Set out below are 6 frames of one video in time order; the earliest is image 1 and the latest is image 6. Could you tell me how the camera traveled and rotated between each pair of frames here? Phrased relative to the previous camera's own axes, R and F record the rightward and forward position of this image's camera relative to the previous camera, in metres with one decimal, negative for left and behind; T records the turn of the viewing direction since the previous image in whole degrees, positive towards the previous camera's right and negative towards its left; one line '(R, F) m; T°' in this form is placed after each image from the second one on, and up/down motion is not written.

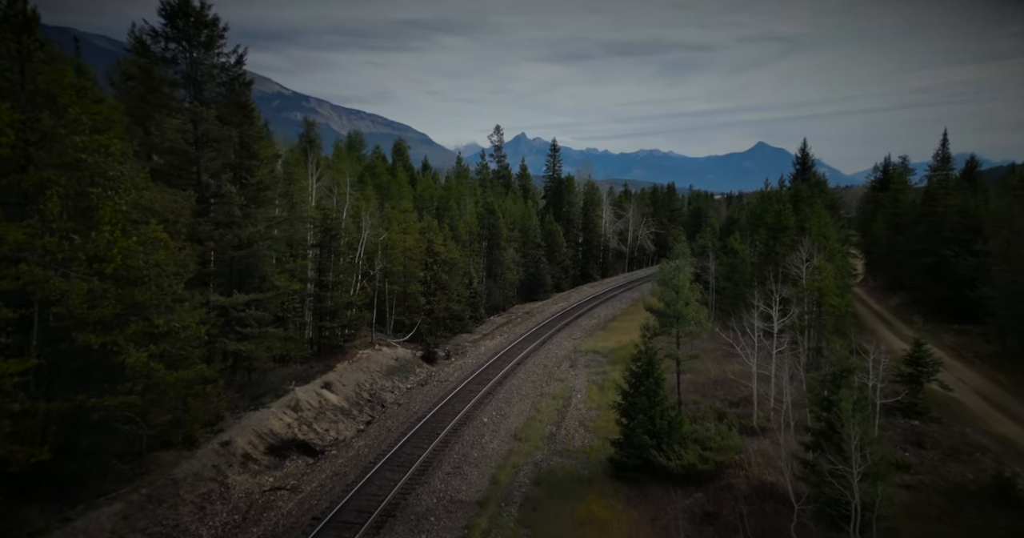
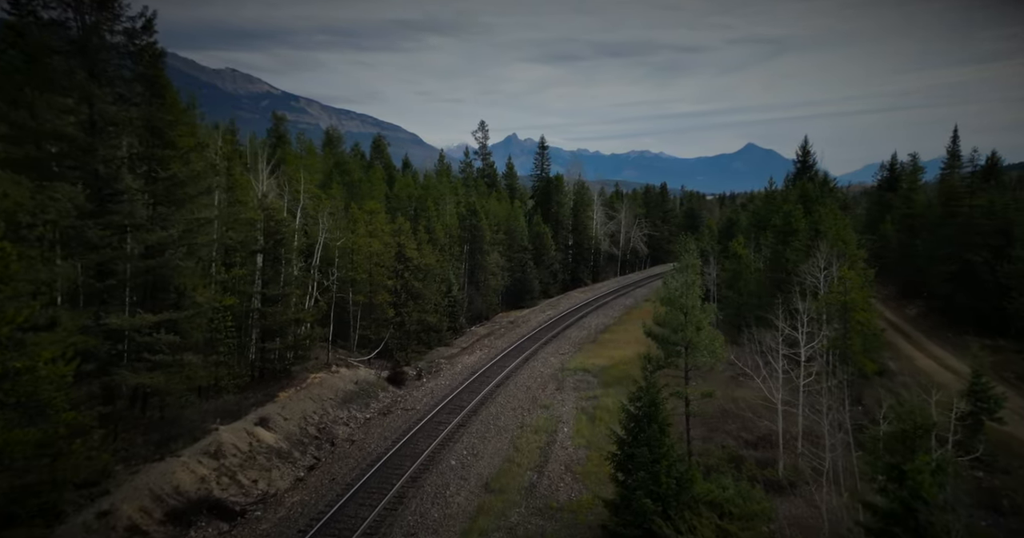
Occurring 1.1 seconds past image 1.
(+0.7, +5.9) m; +1°
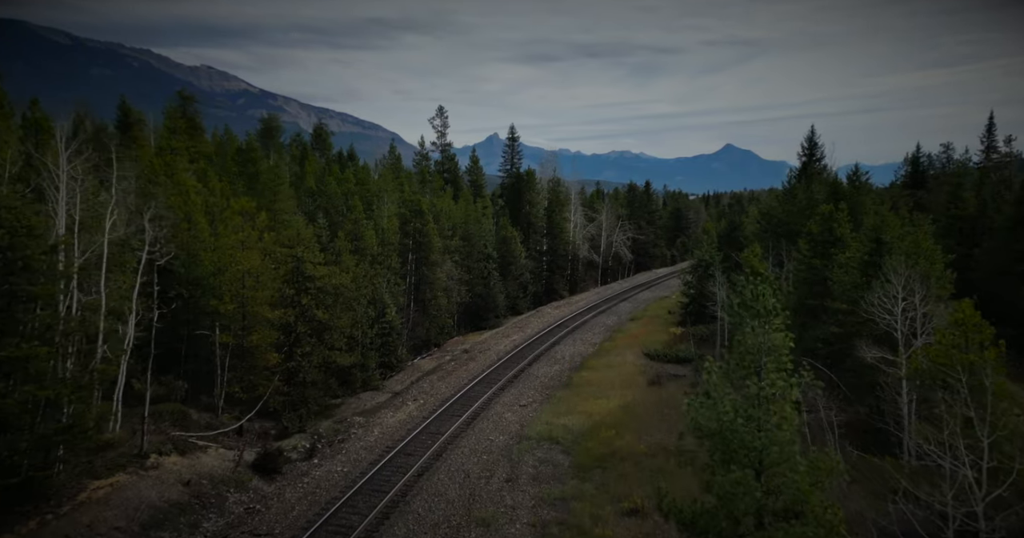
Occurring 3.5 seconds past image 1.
(+1.9, +14.4) m; +1°
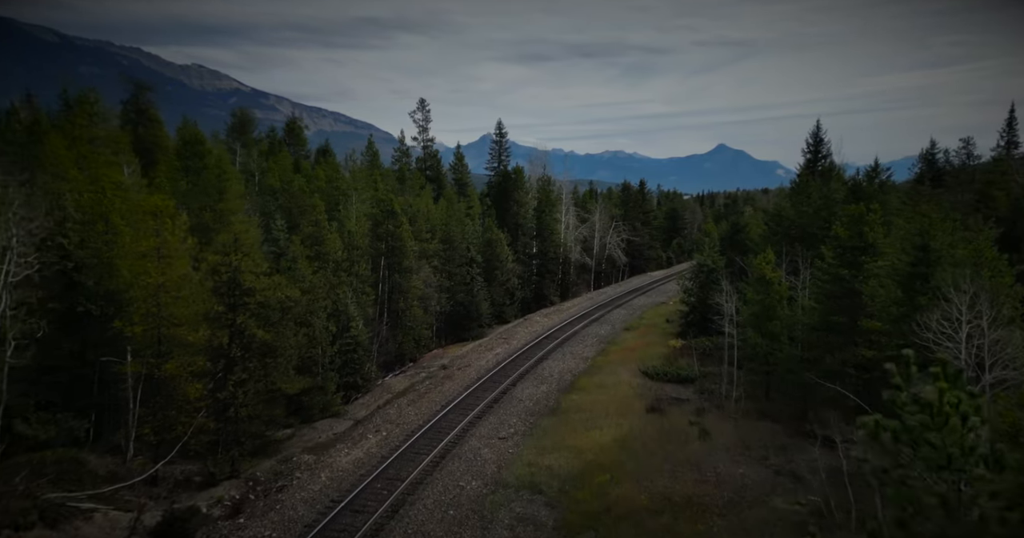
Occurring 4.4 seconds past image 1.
(+0.7, +5.8) m; 0°
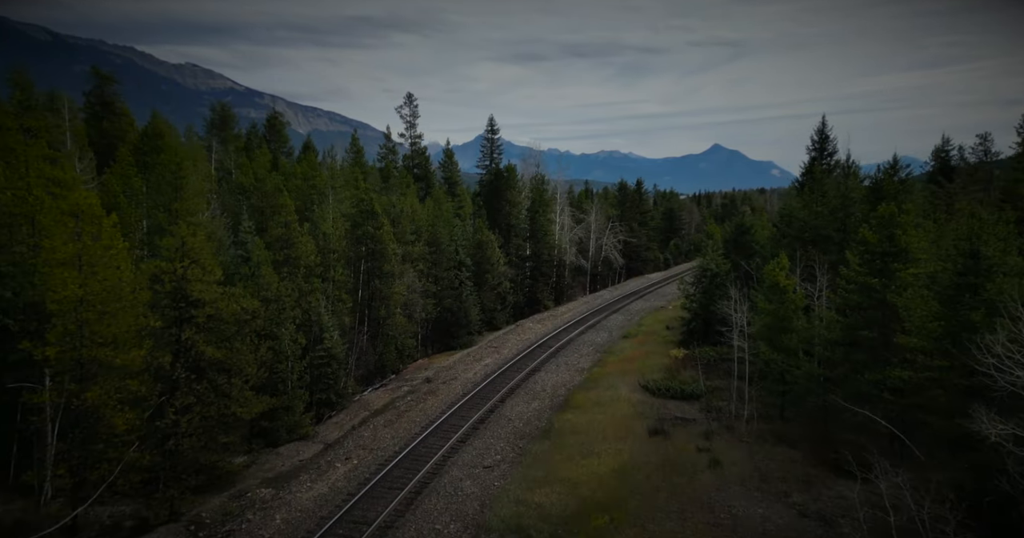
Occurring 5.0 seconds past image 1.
(+0.3, +4.0) m; 0°
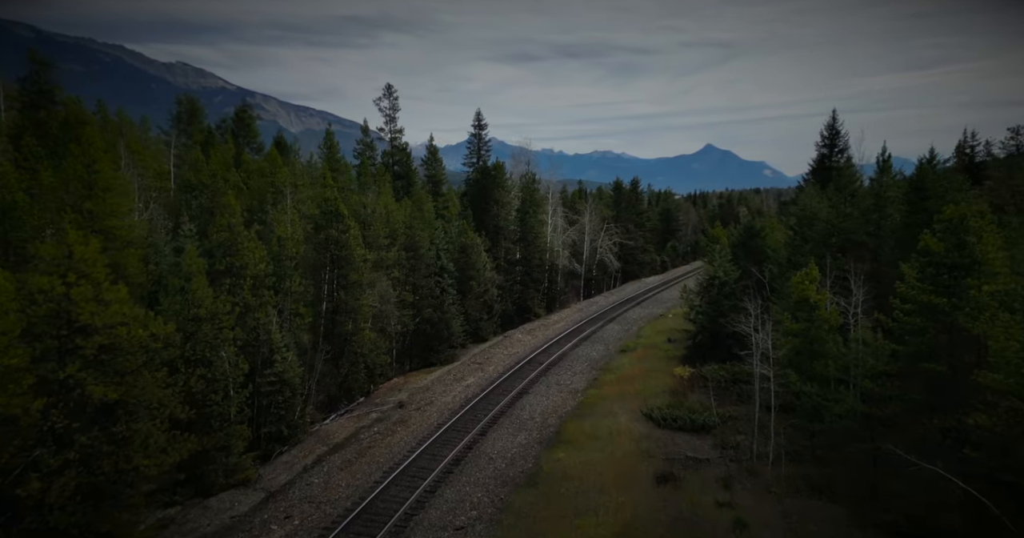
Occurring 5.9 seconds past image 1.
(+0.5, +6.0) m; 0°
